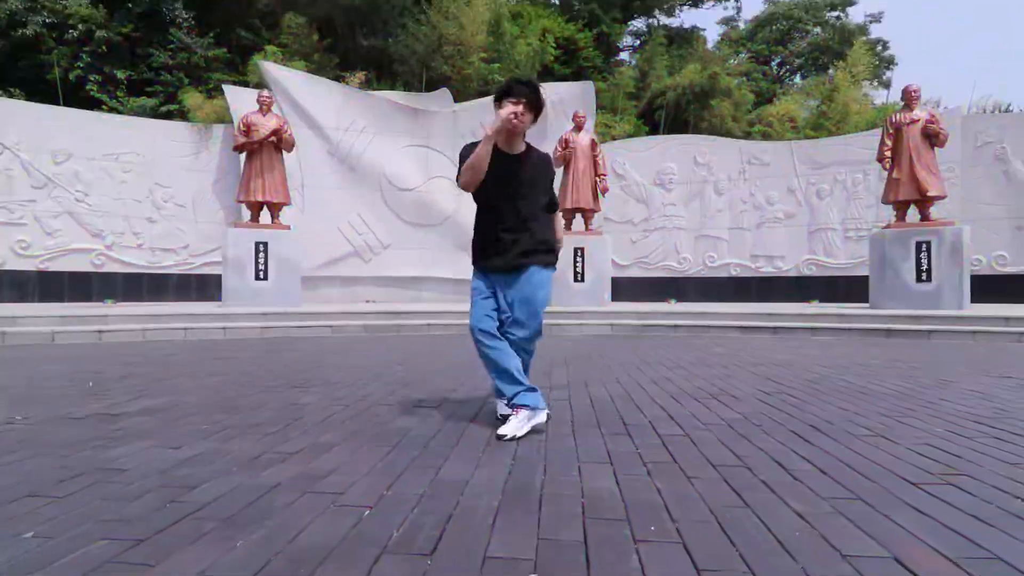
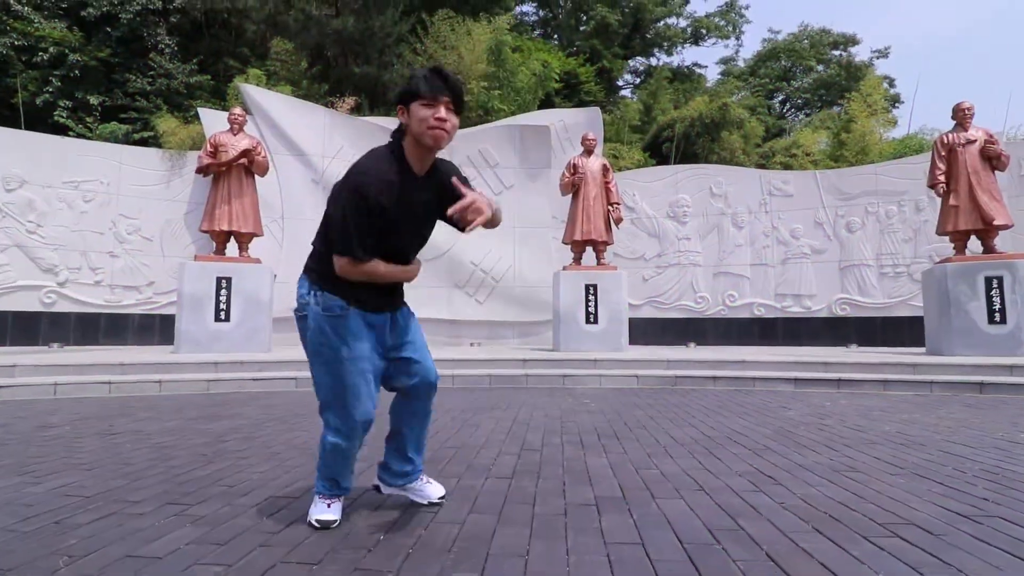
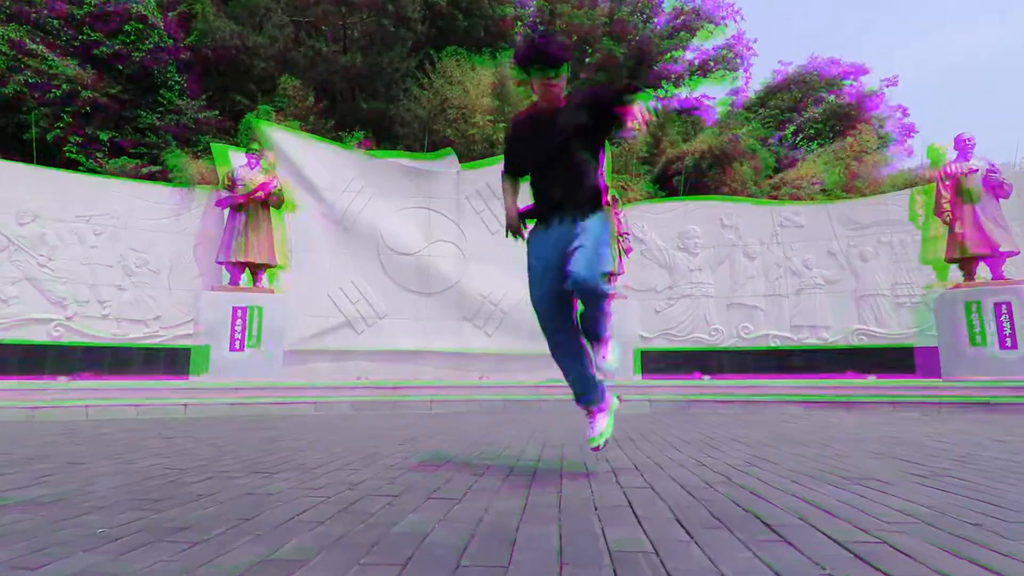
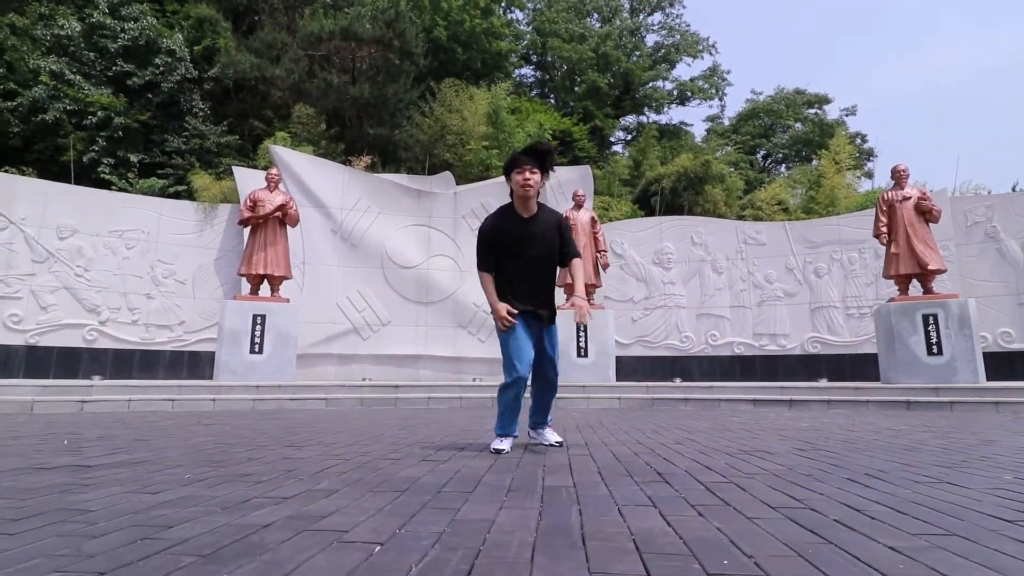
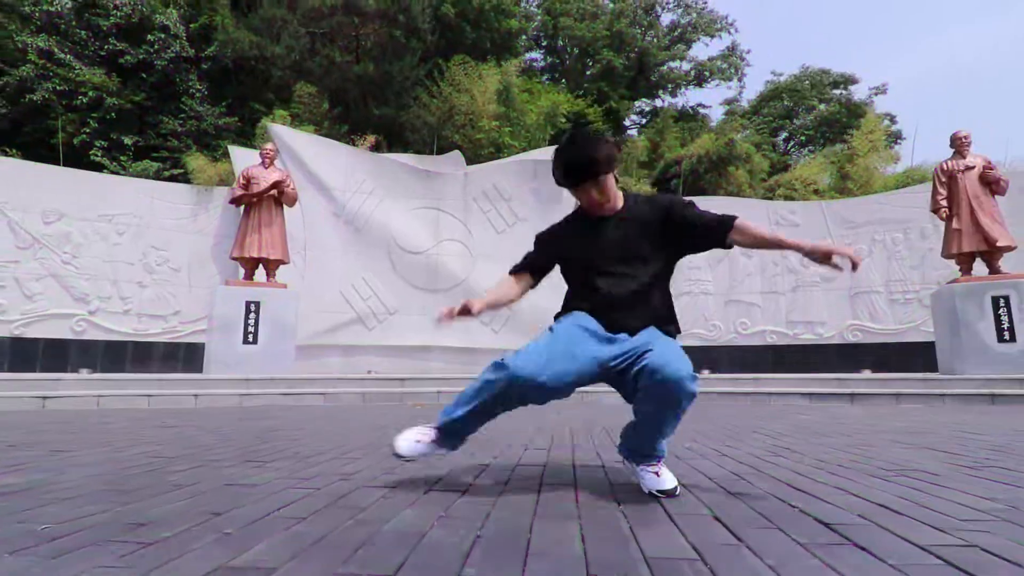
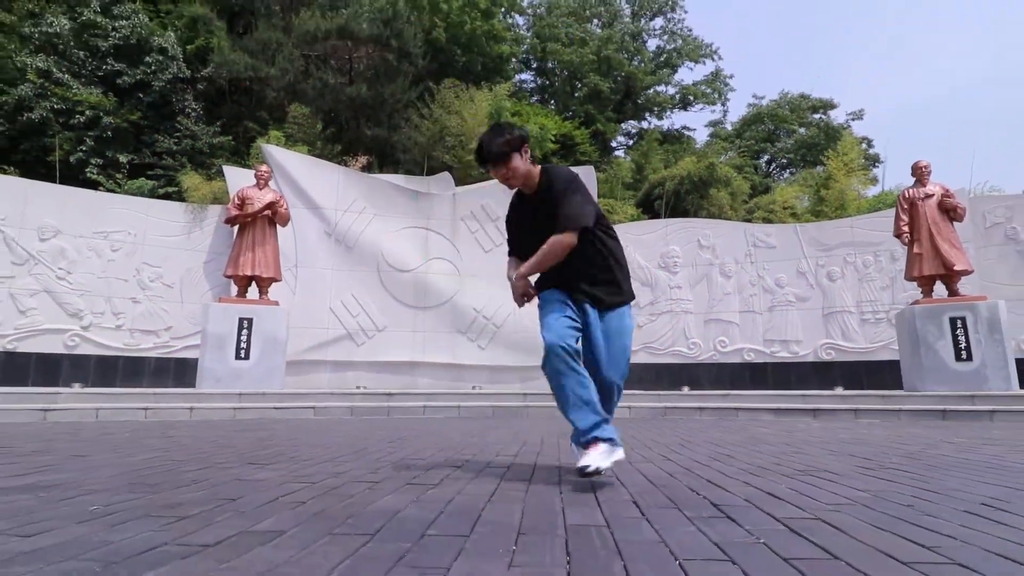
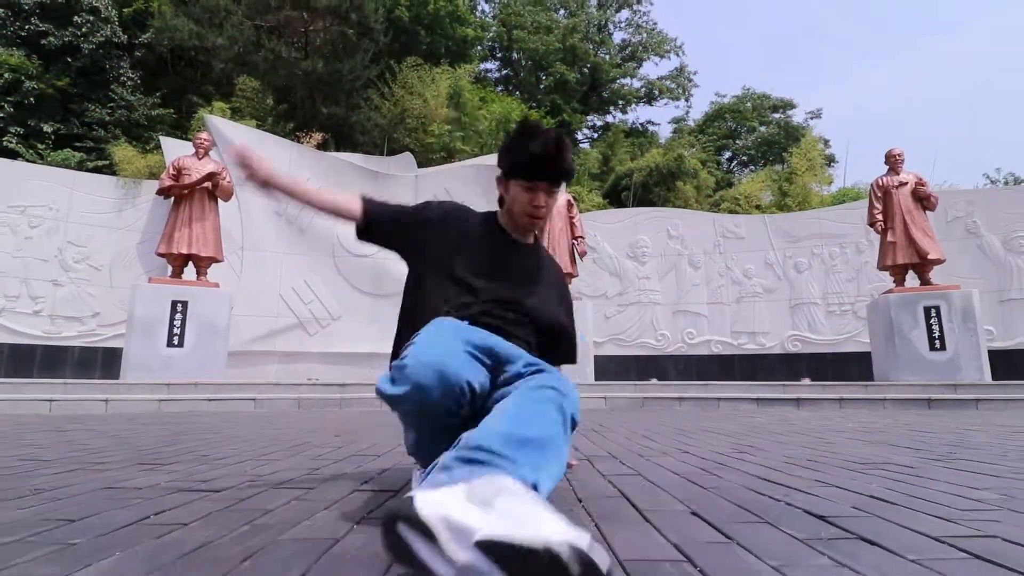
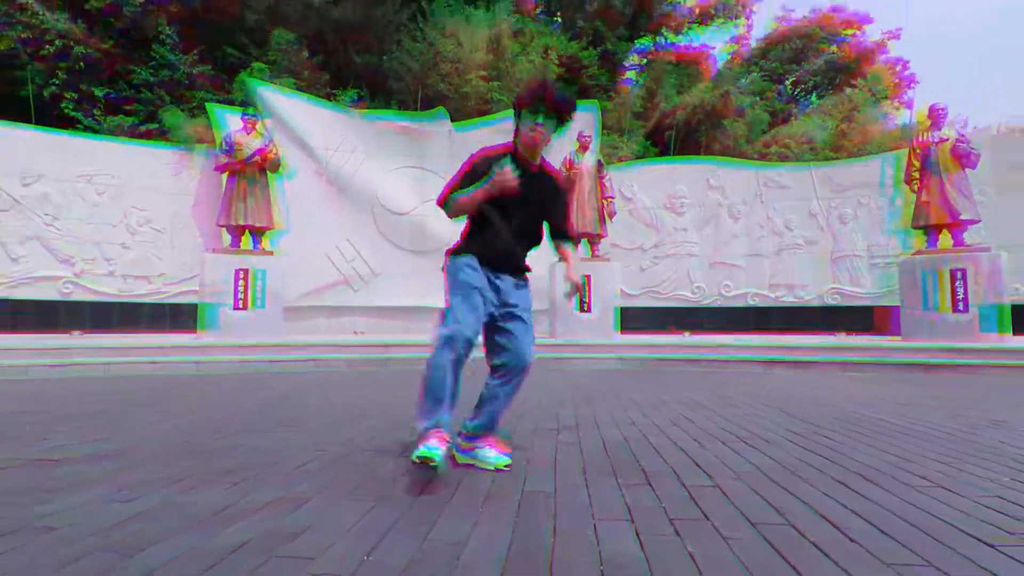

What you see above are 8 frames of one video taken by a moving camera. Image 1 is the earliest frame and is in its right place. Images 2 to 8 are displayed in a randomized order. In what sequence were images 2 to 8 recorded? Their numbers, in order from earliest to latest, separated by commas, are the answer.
8, 2, 6, 4, 3, 5, 7
